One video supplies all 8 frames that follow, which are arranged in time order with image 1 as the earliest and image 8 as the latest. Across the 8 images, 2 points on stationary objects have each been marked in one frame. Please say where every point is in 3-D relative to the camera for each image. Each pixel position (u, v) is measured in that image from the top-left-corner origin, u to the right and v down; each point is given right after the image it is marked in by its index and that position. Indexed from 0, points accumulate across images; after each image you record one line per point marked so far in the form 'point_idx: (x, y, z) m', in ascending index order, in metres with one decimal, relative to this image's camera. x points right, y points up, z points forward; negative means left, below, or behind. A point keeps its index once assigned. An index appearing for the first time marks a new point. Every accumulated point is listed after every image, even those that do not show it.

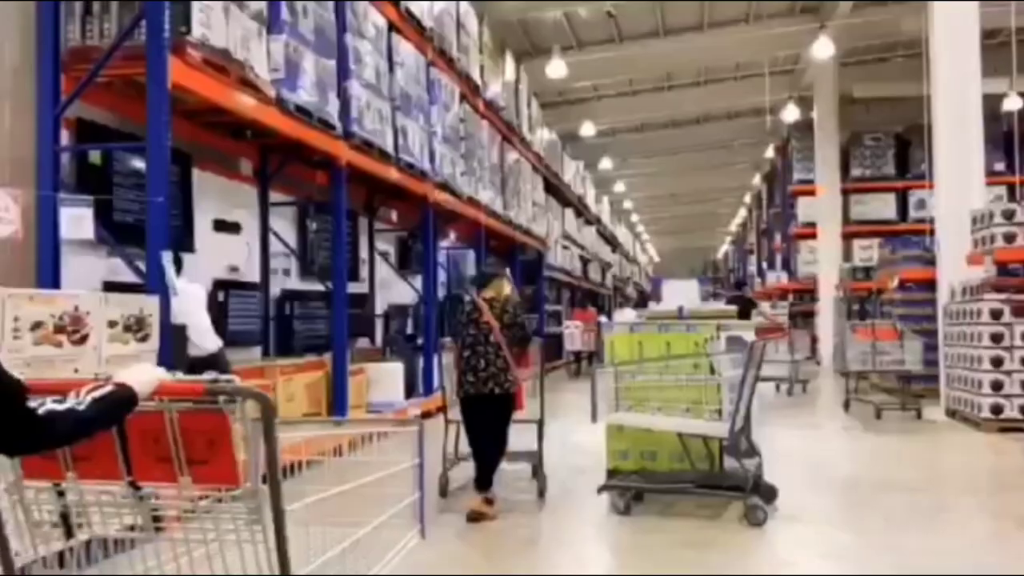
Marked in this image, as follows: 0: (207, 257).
0: (-2.3, +0.2, +6.6) m
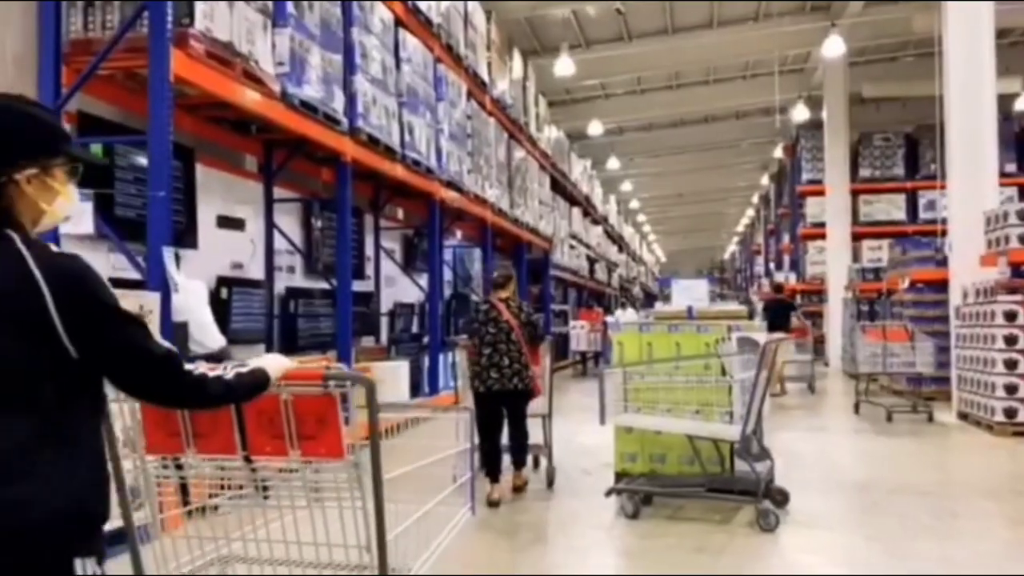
0: (-2.2, +0.2, +6.5) m
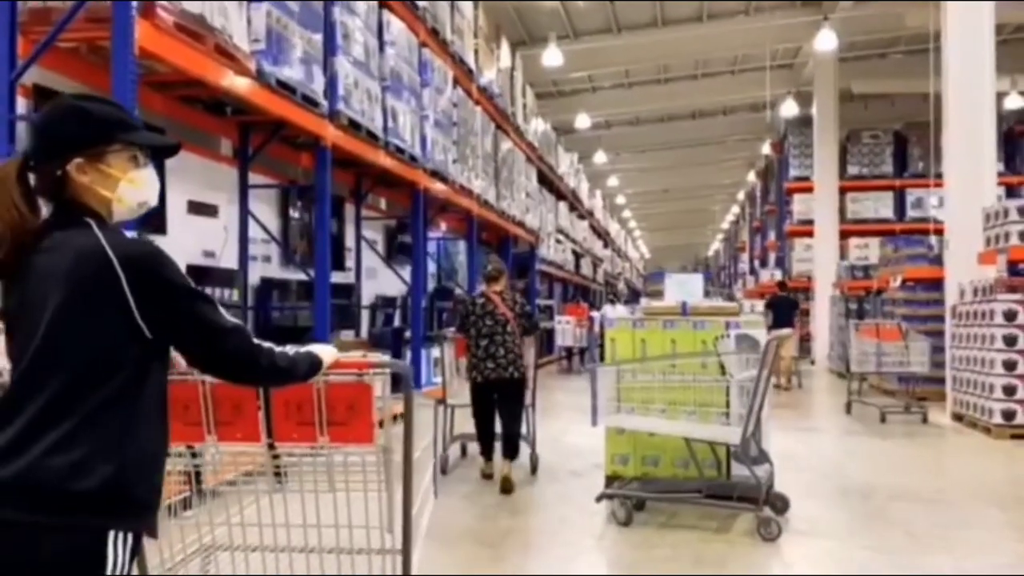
0: (-2.3, +0.3, +6.2) m
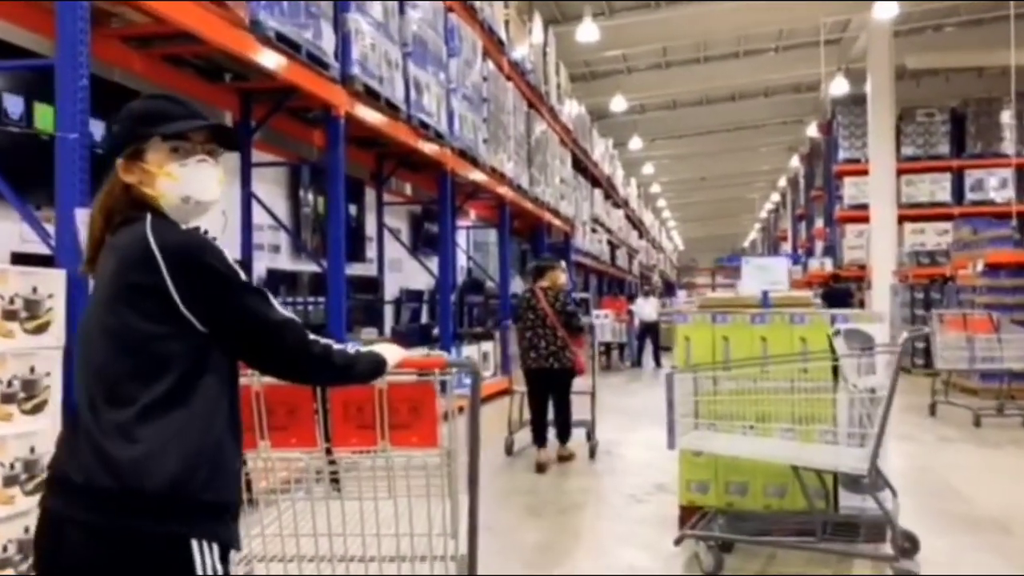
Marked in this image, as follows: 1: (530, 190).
0: (-2.0, +0.4, +5.3) m
1: (+0.2, +1.3, +11.7) m
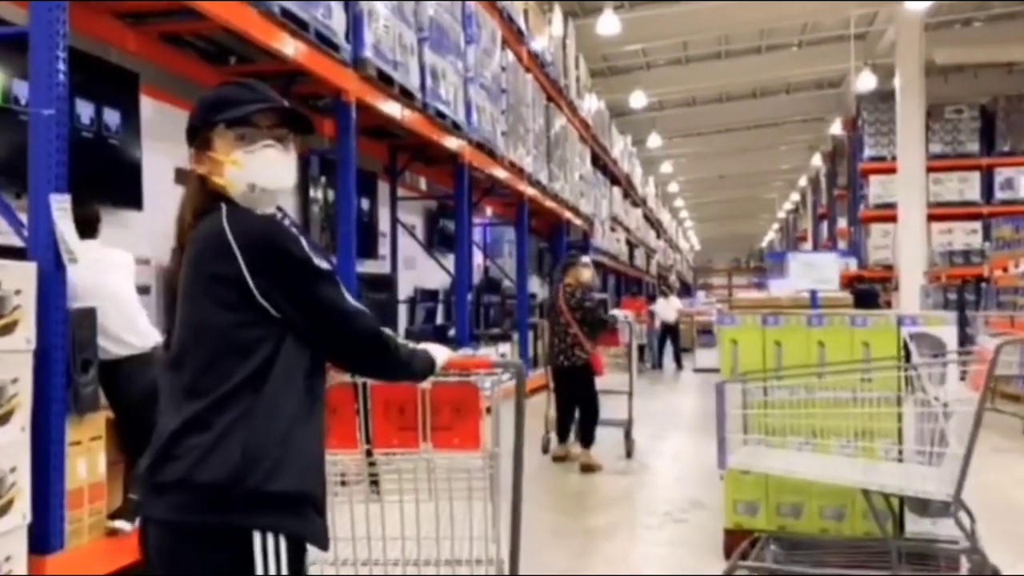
0: (-1.9, +0.4, +4.9) m
1: (+0.5, +1.3, +11.3) m
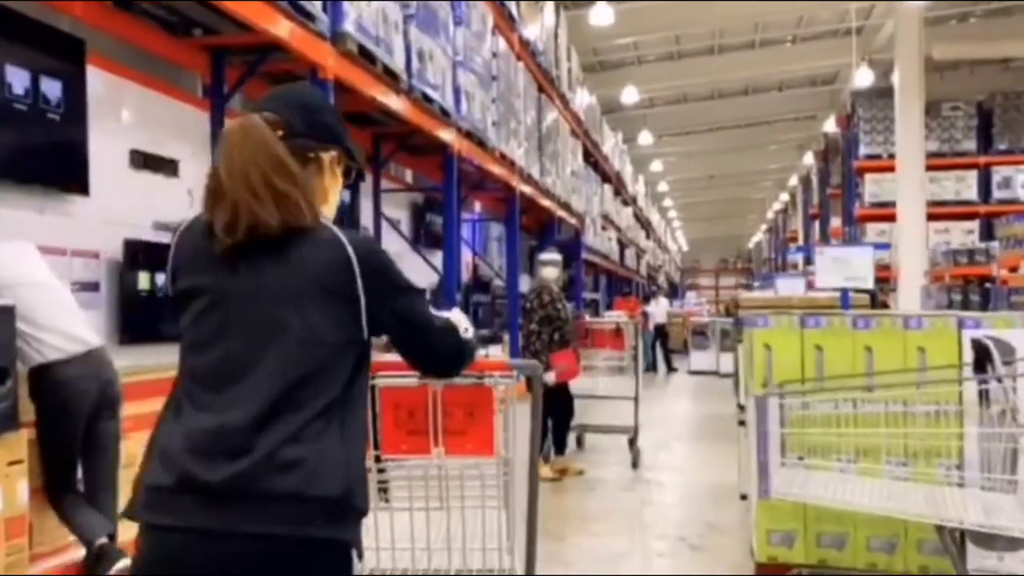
0: (-1.9, +0.4, +4.4) m
1: (+0.3, +1.3, +10.8) m
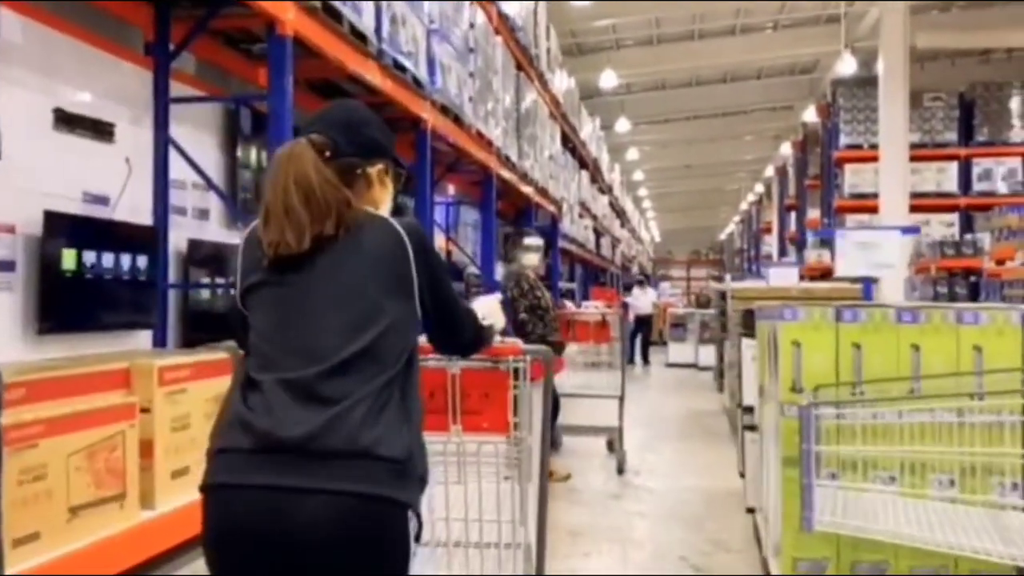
0: (-2.0, +0.5, +3.8) m
1: (+0.1, +1.4, +10.3) m
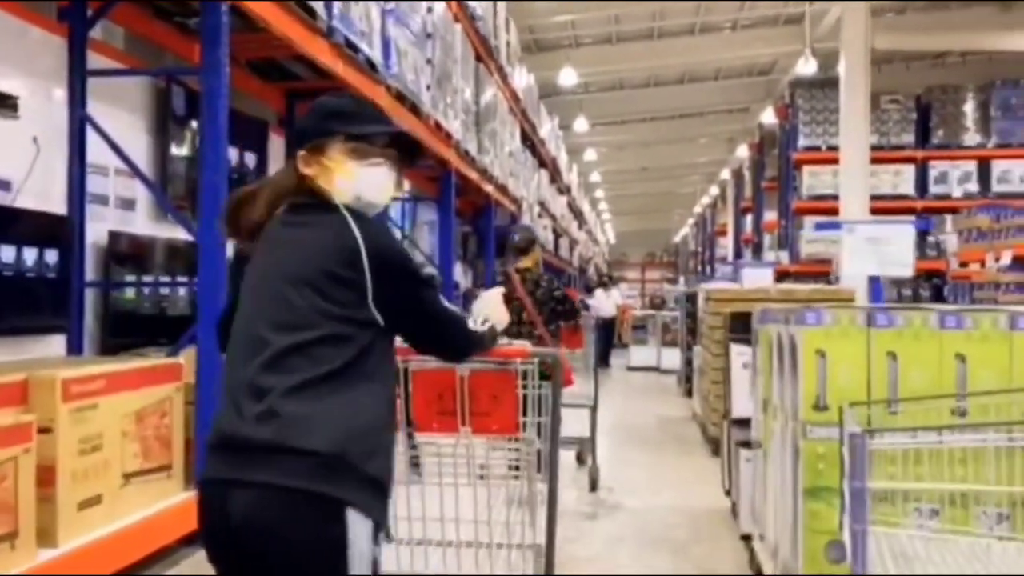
0: (-2.1, +0.5, +3.2) m
1: (-0.4, +1.4, +9.9) m
